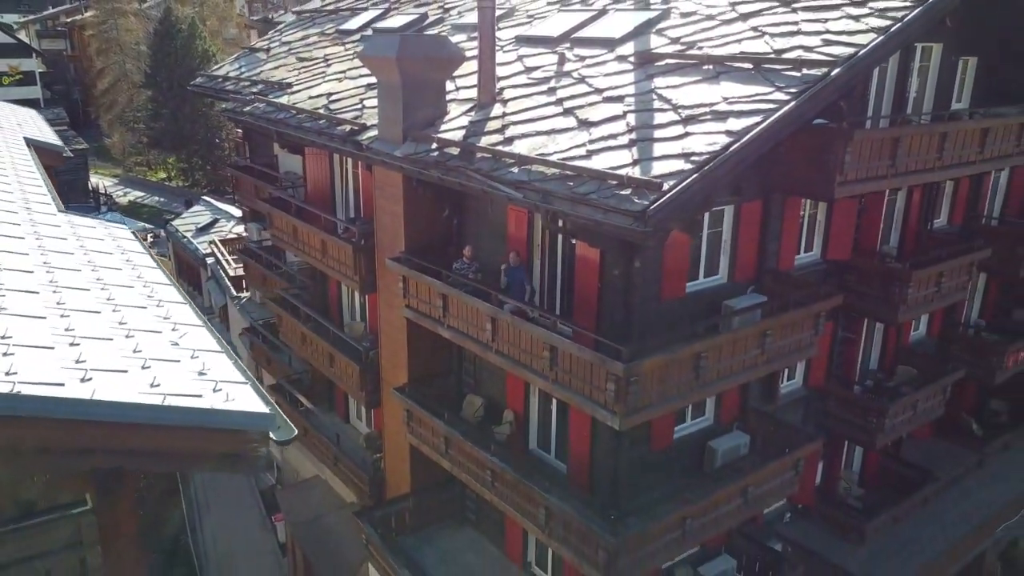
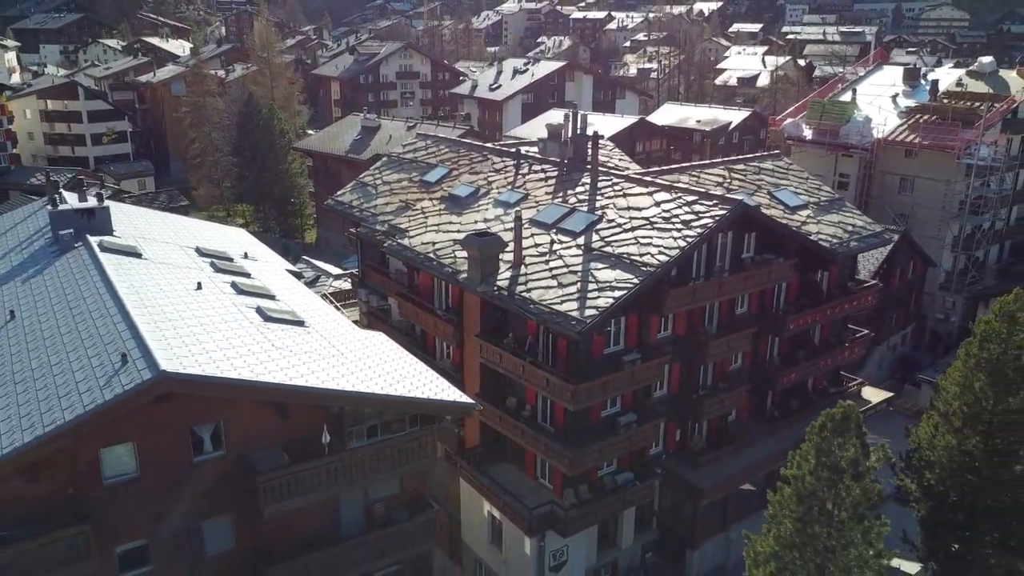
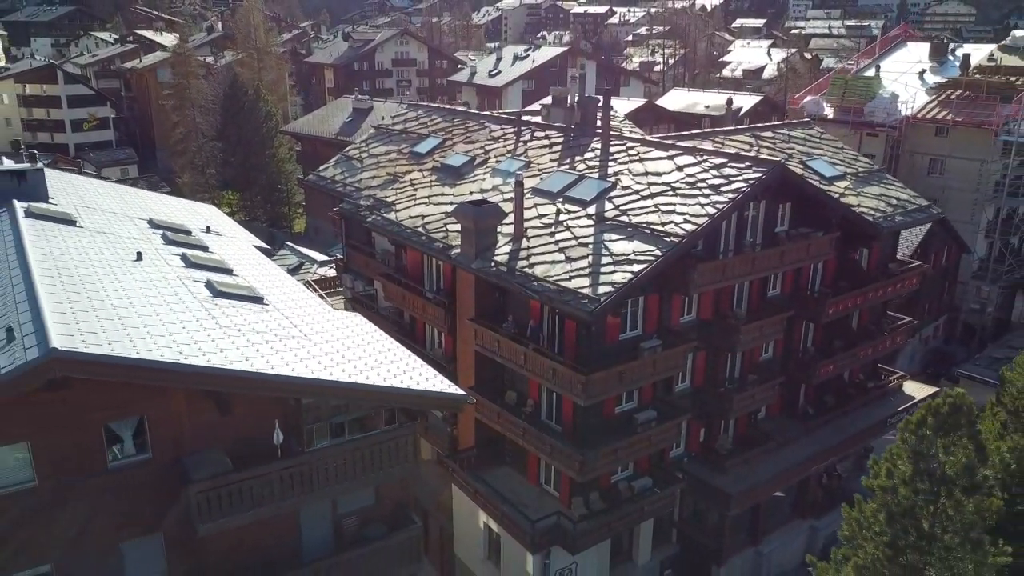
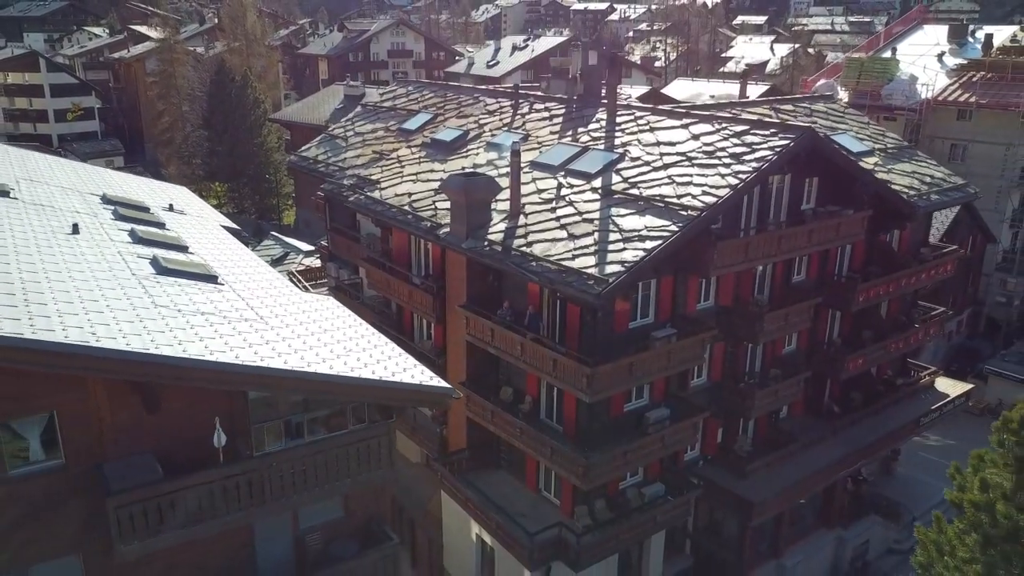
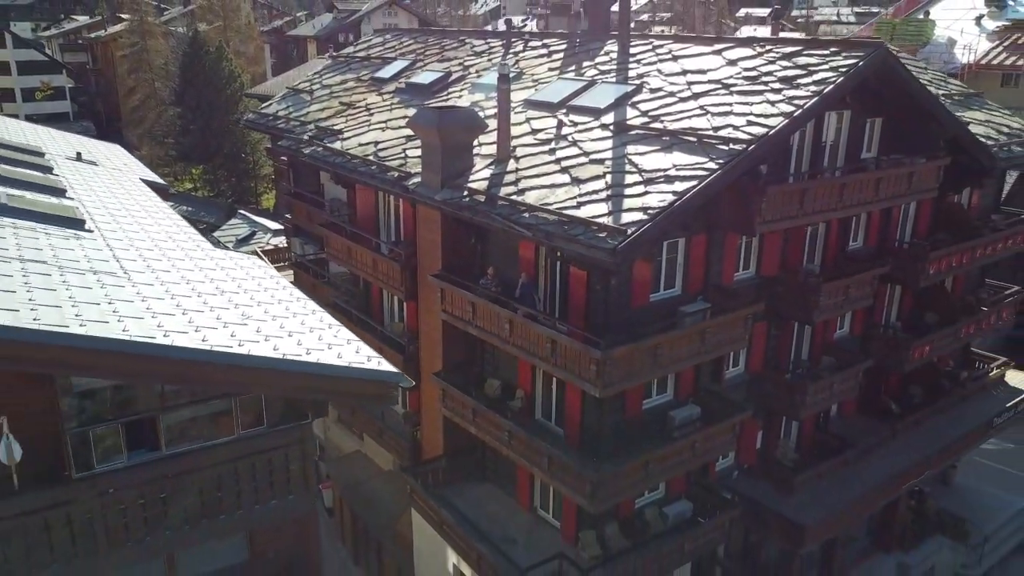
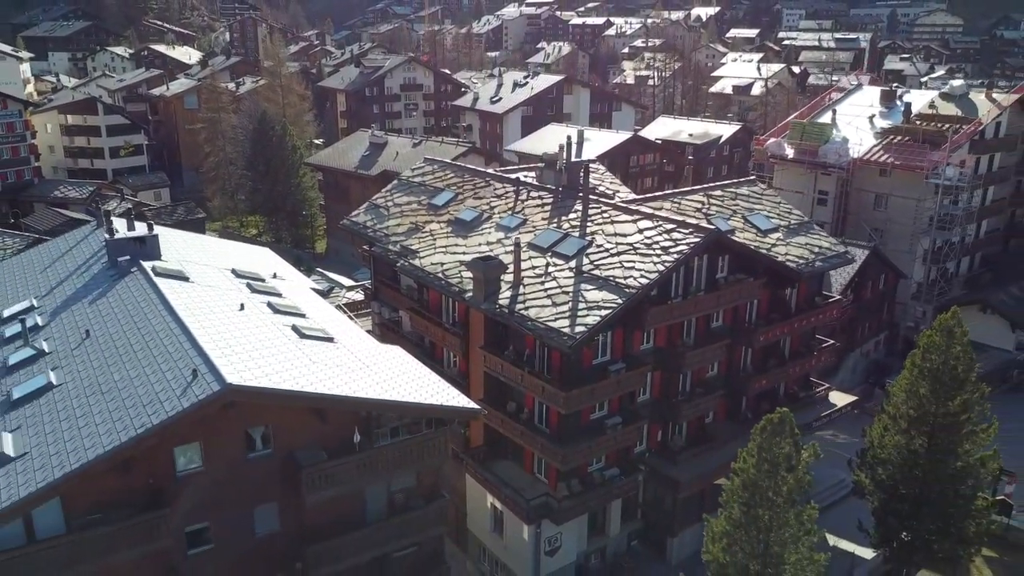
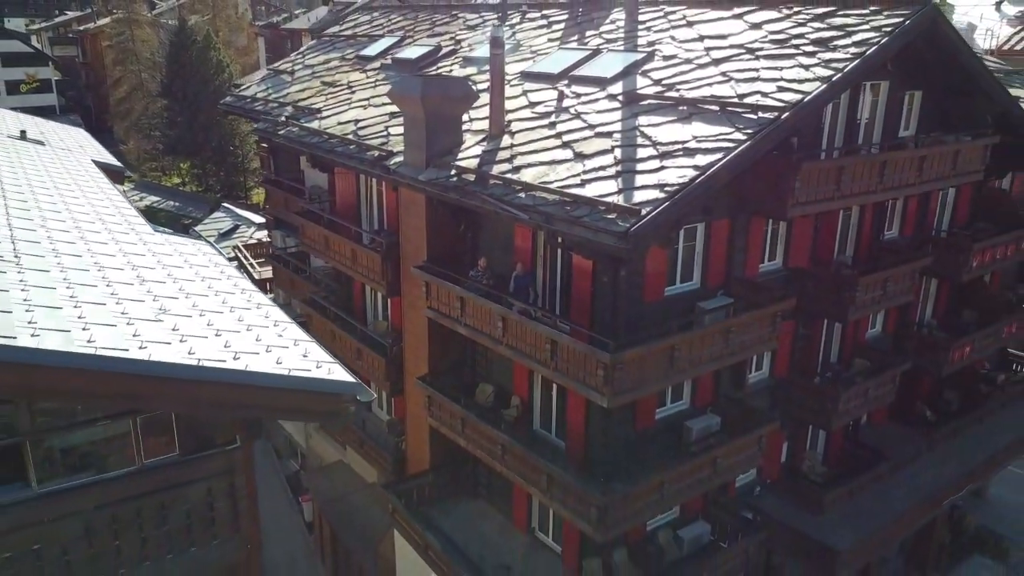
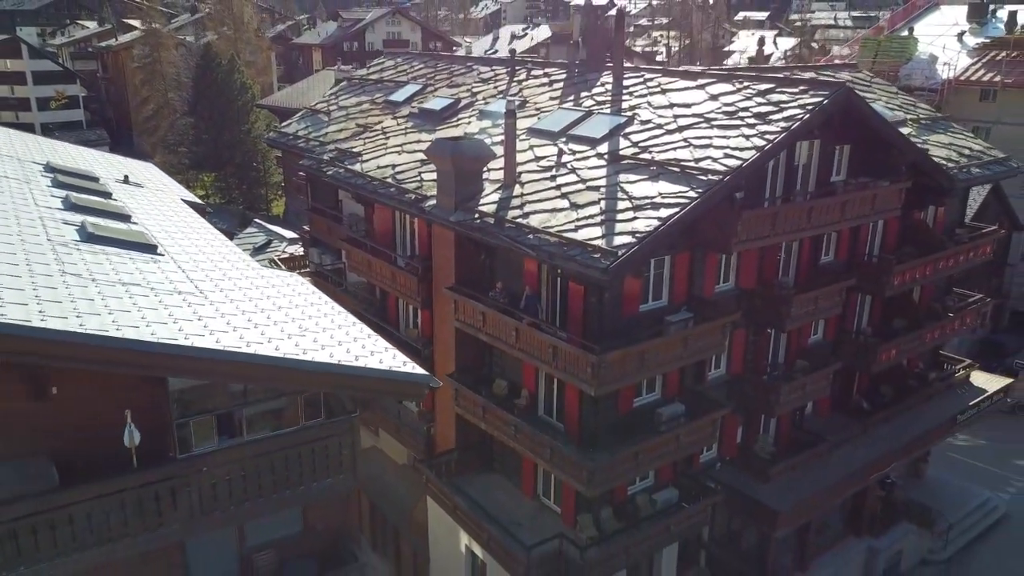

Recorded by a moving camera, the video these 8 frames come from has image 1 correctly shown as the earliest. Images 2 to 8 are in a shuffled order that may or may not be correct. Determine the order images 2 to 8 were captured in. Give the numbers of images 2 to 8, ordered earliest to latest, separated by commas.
7, 5, 8, 4, 3, 2, 6
